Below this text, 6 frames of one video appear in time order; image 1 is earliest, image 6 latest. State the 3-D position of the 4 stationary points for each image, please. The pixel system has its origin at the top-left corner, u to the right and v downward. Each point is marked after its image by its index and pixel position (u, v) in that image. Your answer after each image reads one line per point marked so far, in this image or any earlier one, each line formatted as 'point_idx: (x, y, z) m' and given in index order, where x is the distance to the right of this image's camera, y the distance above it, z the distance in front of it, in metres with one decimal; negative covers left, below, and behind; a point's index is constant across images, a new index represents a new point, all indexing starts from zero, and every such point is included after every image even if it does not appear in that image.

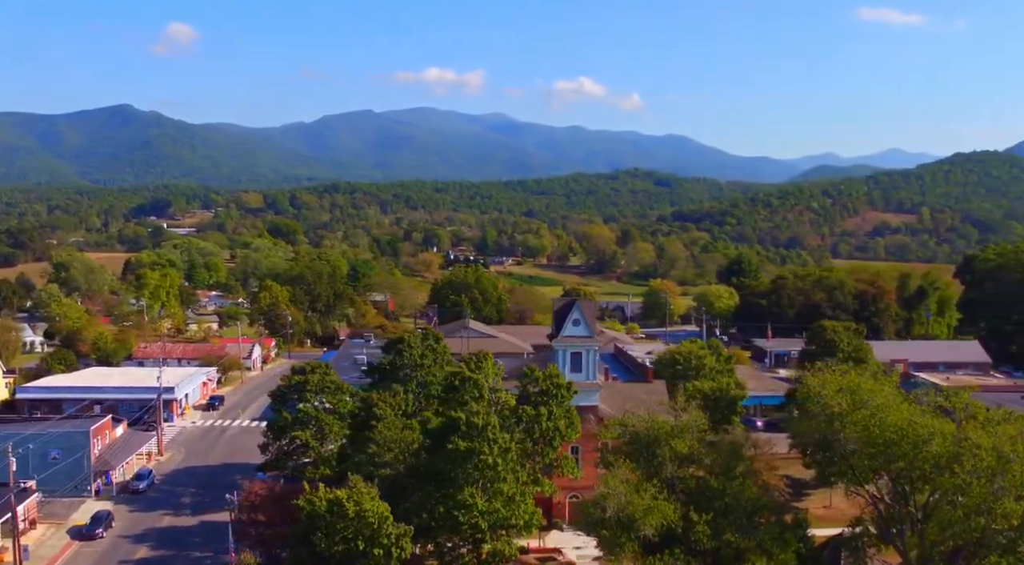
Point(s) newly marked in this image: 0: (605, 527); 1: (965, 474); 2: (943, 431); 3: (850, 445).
0: (+1.8, -4.3, +17.1) m
1: (+8.1, -3.4, +17.2) m
2: (+8.0, -2.7, +17.4) m
3: (+6.5, -3.1, +18.4) m
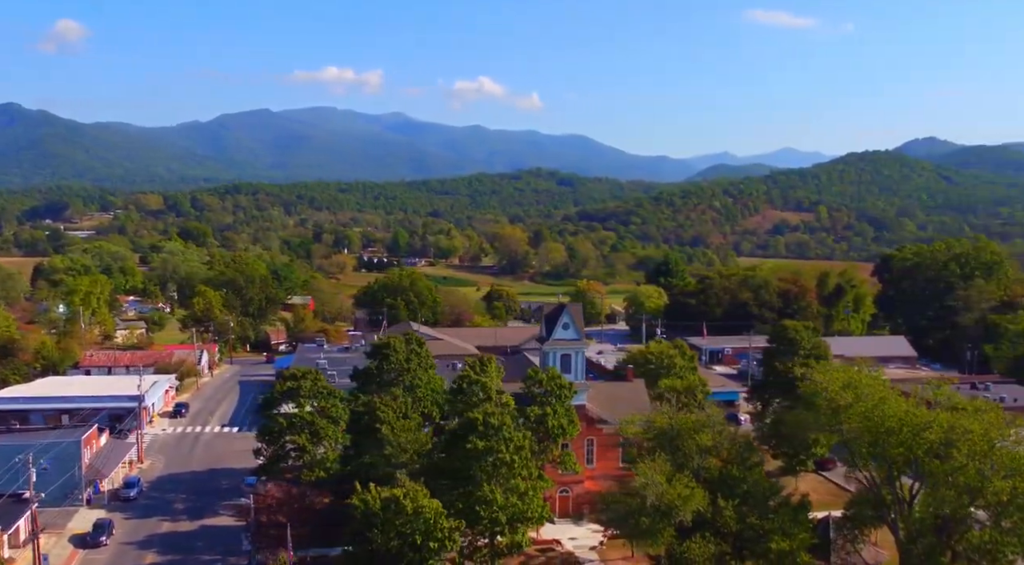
0: (+2.7, -4.5, +18.6) m
1: (+8.9, -3.5, +19.3) m
2: (+8.8, -2.8, +19.4) m
3: (+7.2, -3.2, +20.3) m
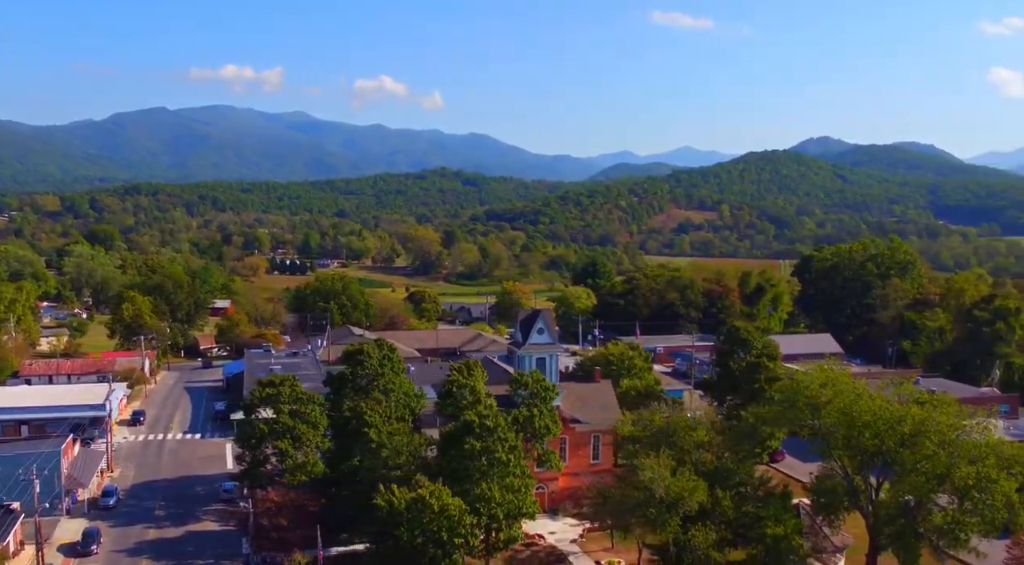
0: (+3.0, -4.7, +20.1) m
1: (+9.1, -3.6, +21.3) m
2: (+9.0, -2.9, +21.5) m
3: (+7.3, -3.3, +22.3) m
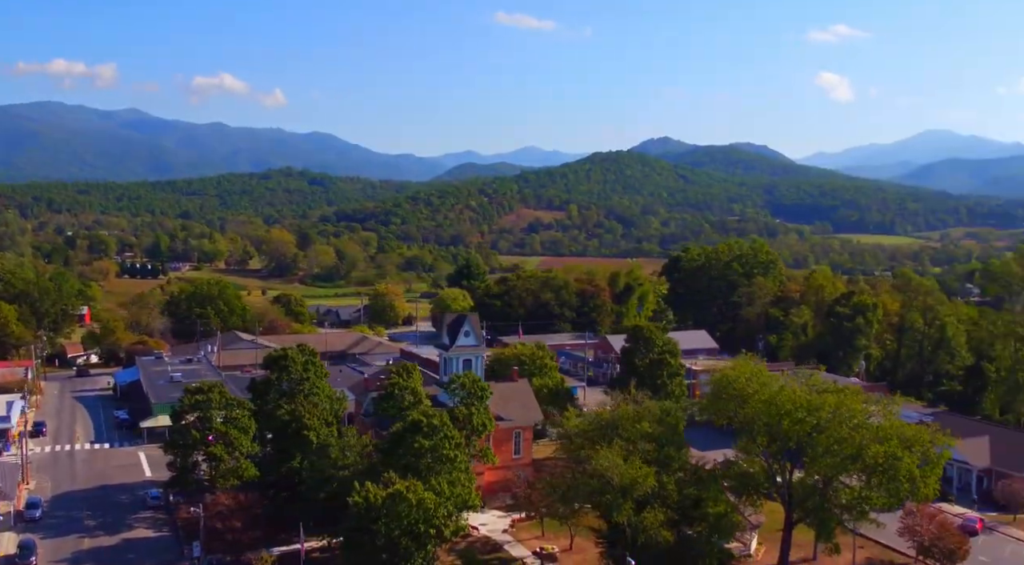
0: (+2.2, -4.8, +22.1) m
1: (+8.1, -3.6, +24.2) m
2: (+8.0, -3.0, +24.3) m
3: (+6.2, -3.4, +24.8) m
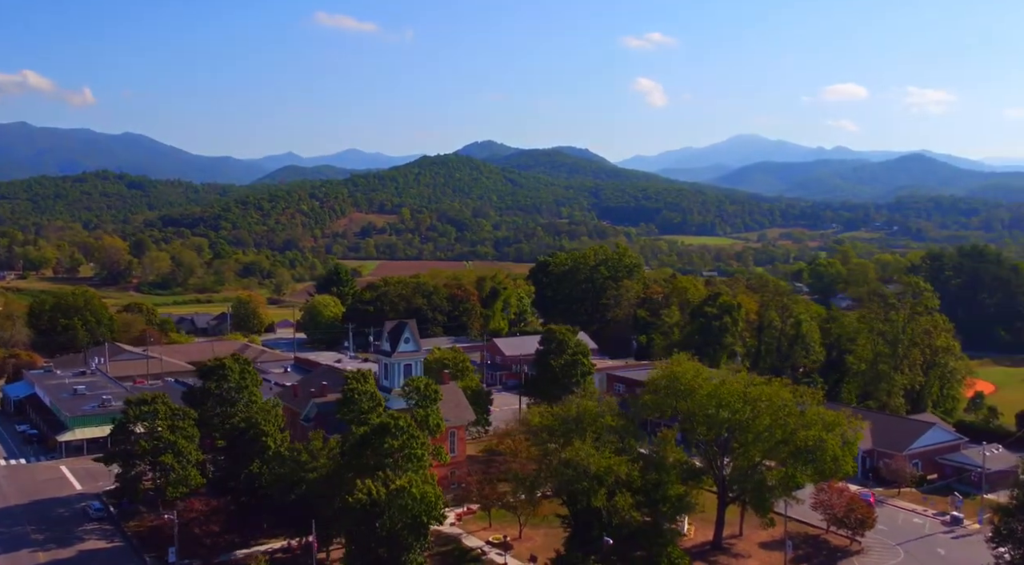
0: (+1.8, -5.0, +24.5) m
1: (+7.3, -3.8, +27.5) m
2: (+7.1, -3.1, +27.6) m
3: (+5.3, -3.6, +27.9) m
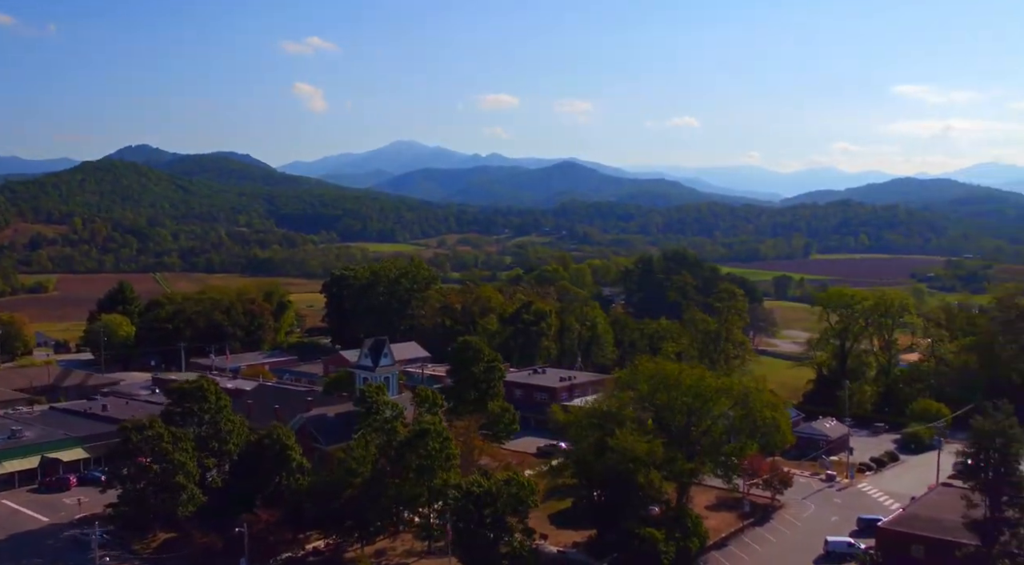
0: (+3.3, -5.5, +29.9) m
1: (+7.8, -4.2, +34.3) m
2: (+7.5, -3.6, +34.4) m
3: (+5.7, -4.1, +34.1) m
